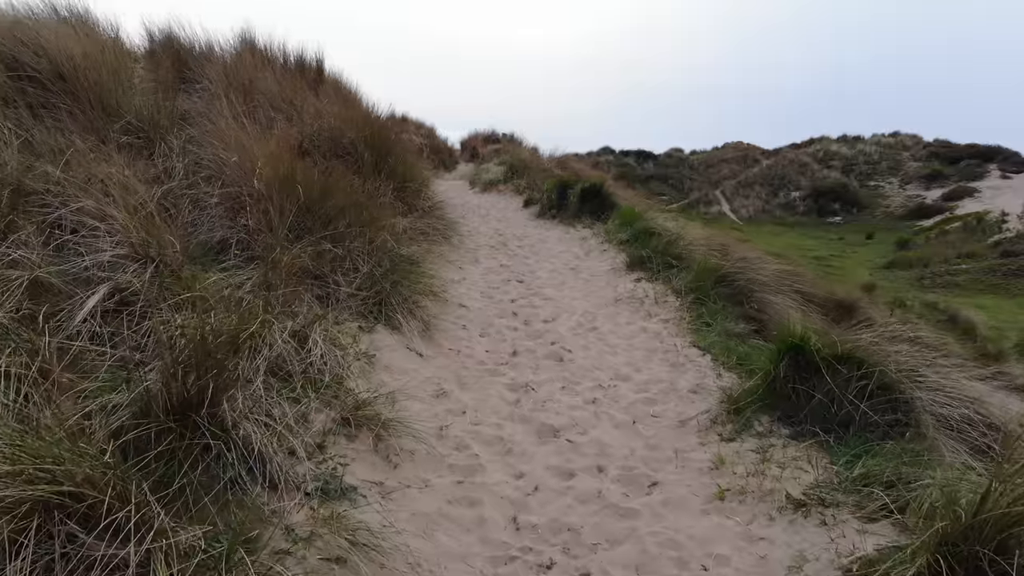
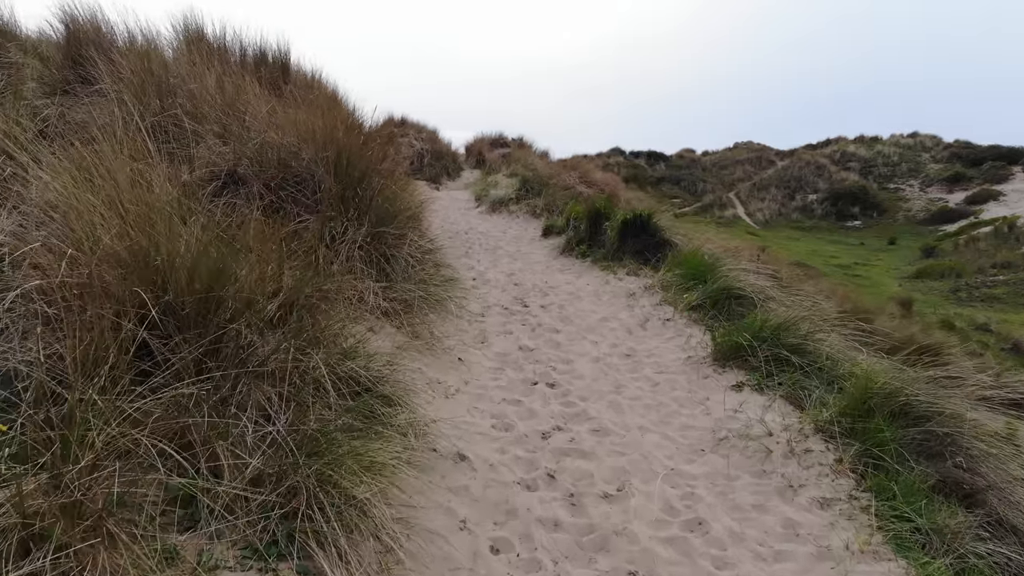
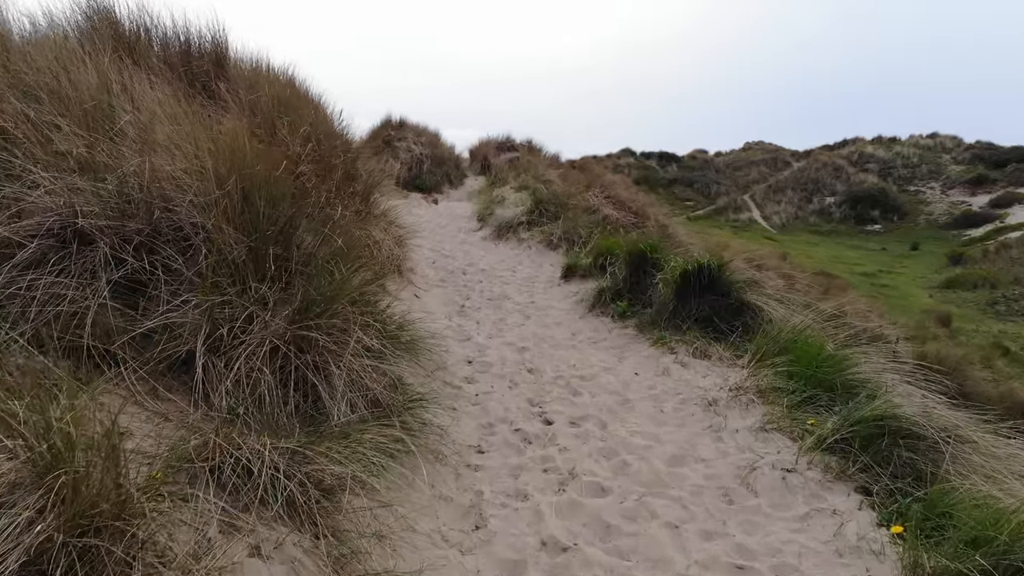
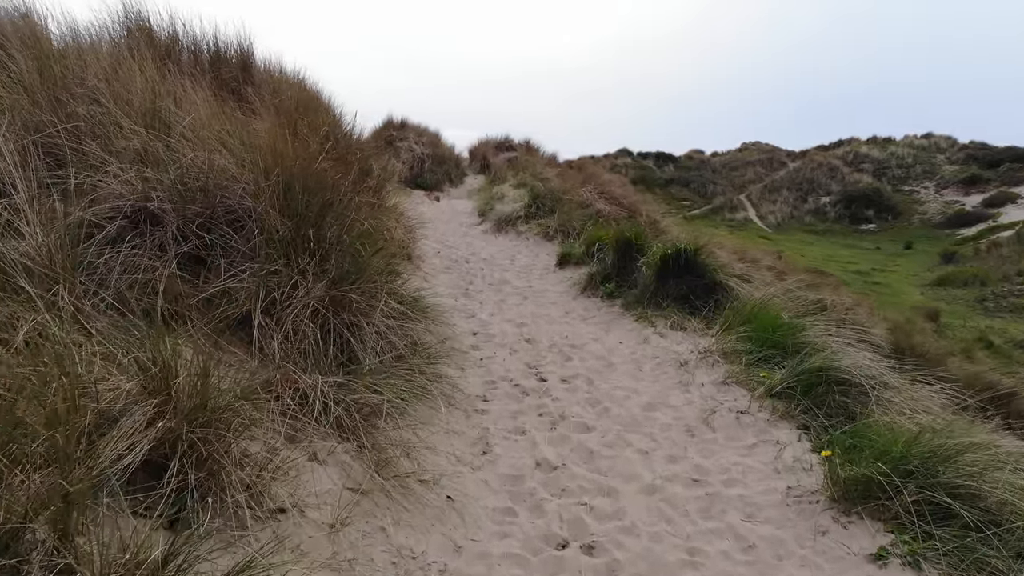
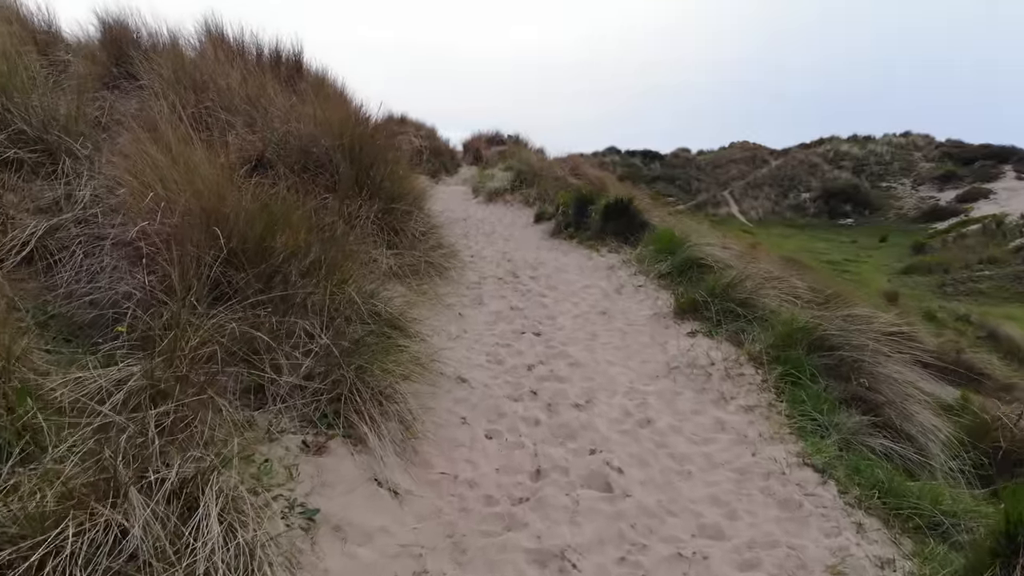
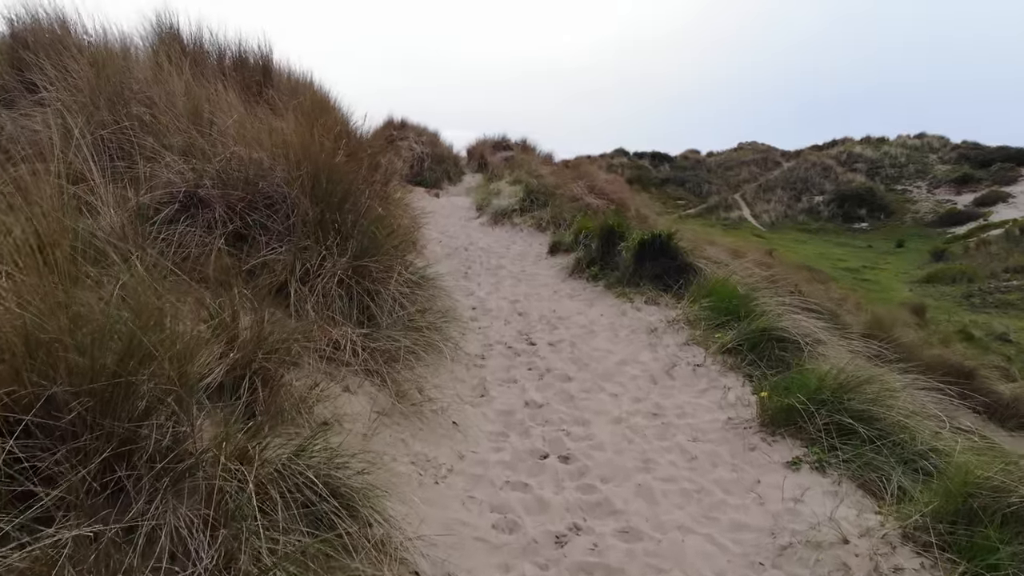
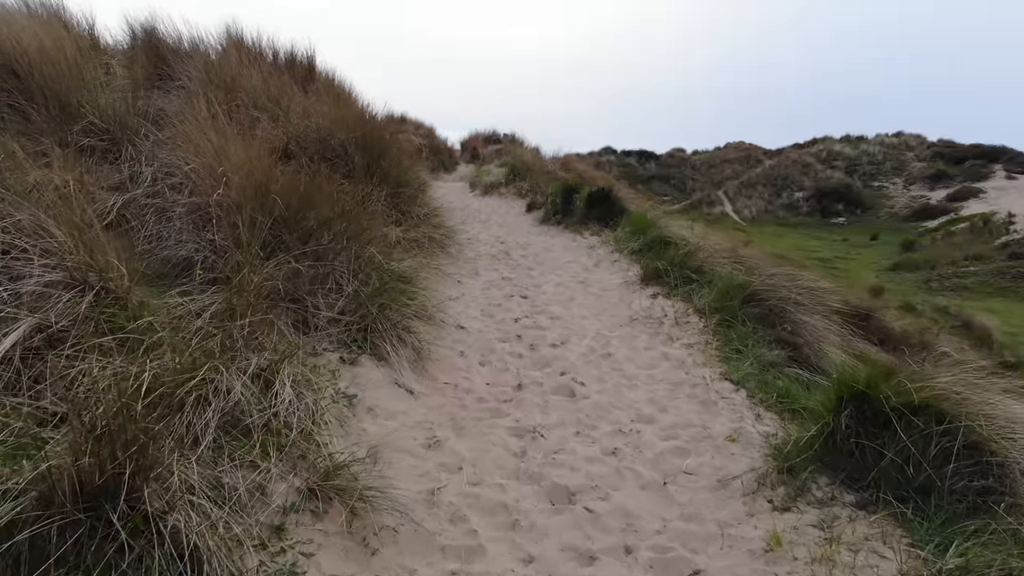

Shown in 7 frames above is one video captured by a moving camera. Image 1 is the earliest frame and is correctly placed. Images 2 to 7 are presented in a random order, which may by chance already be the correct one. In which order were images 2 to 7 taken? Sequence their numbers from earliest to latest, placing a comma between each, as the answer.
7, 5, 2, 6, 4, 3
